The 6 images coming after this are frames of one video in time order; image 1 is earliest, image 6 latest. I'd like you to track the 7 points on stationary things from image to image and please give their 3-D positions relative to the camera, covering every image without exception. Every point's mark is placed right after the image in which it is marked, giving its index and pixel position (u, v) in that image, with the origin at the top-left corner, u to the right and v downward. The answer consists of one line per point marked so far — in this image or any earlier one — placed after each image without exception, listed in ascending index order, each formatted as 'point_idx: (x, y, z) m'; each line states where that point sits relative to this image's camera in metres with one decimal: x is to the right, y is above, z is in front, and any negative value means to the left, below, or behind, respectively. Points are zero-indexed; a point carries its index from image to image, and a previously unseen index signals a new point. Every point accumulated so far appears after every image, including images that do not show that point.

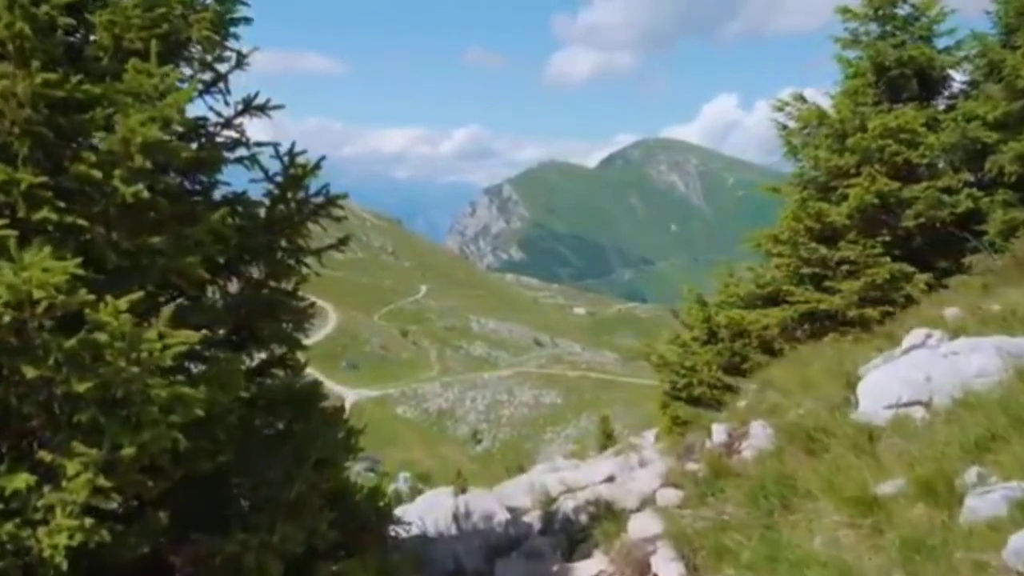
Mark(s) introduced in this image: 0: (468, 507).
0: (-0.6, -2.9, +12.4) m
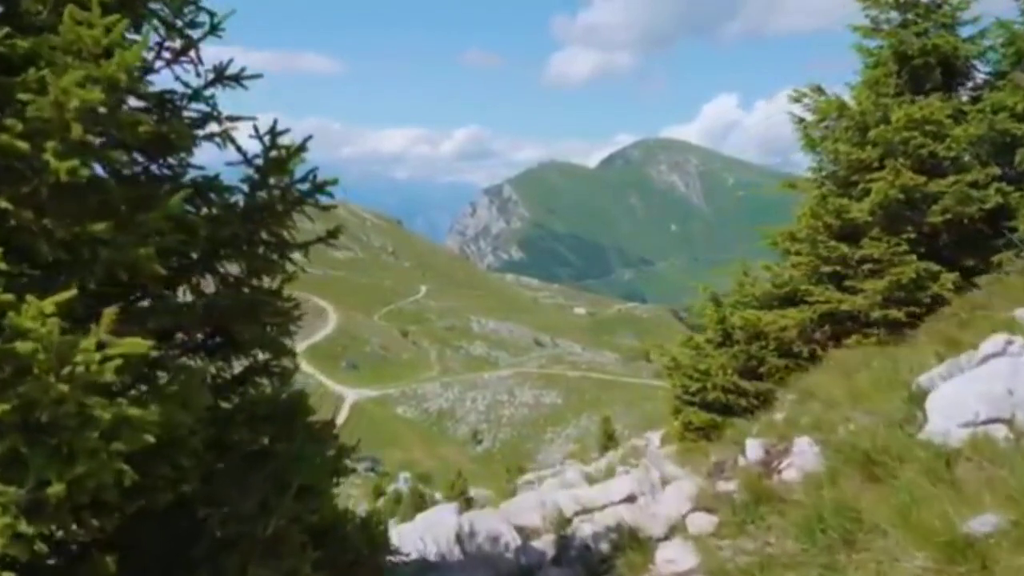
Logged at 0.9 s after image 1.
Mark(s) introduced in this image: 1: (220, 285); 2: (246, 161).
0: (-0.5, -2.8, +11.3) m
1: (-2.8, 0.0, +9.0) m
2: (-2.5, +1.2, +9.0) m
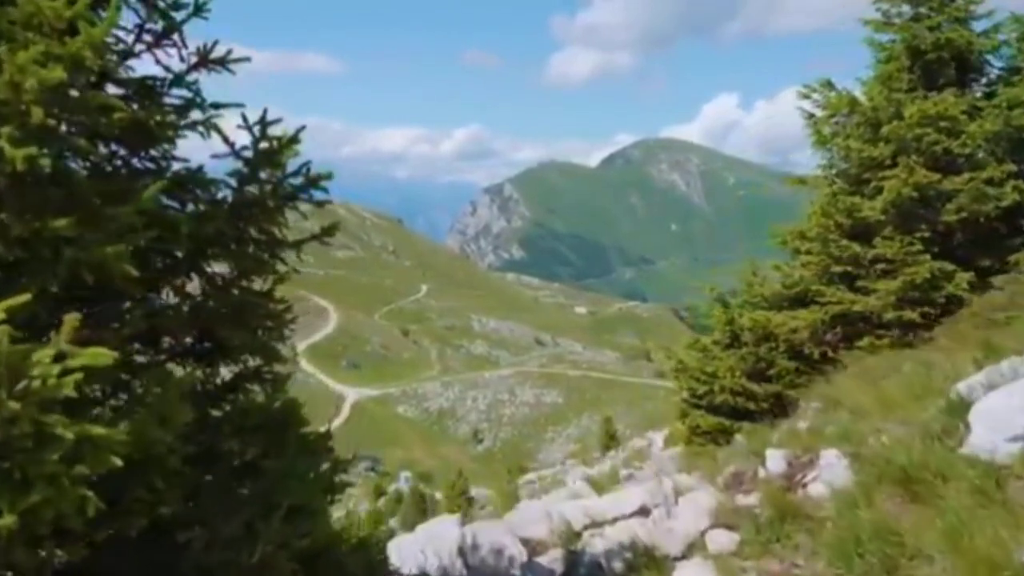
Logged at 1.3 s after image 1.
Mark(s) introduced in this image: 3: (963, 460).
0: (-0.4, -2.9, +10.8) m
1: (-2.7, 0.0, +8.5) m
2: (-2.5, +1.2, +8.5) m
3: (+3.9, -1.5, +8.3) m
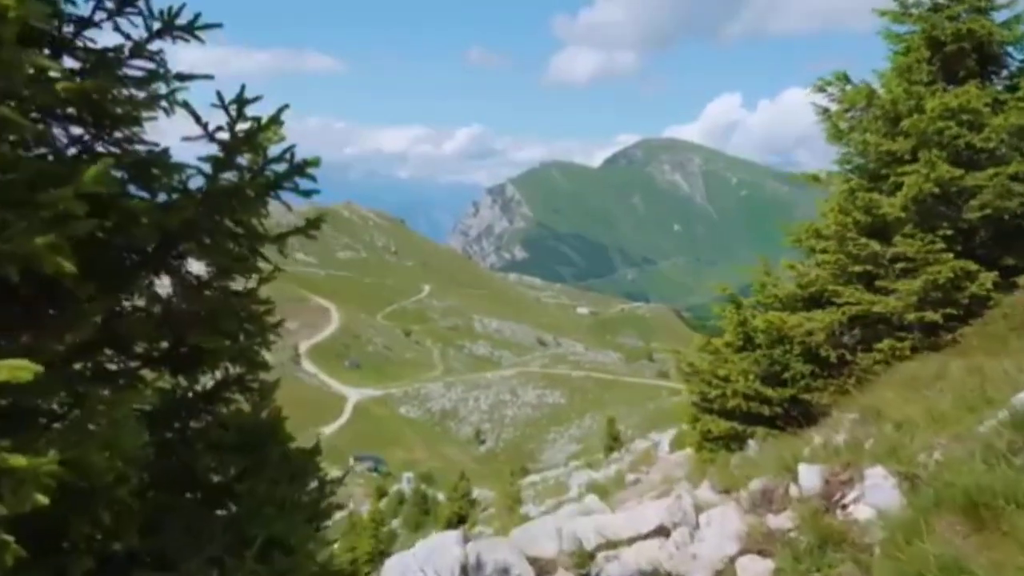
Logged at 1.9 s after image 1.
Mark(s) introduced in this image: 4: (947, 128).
0: (-0.3, -2.9, +10.0) m
1: (-2.6, 0.0, +7.7) m
2: (-2.4, +1.2, +7.7) m
3: (+4.0, -1.5, +7.5) m
4: (+9.1, +3.4, +20.0) m
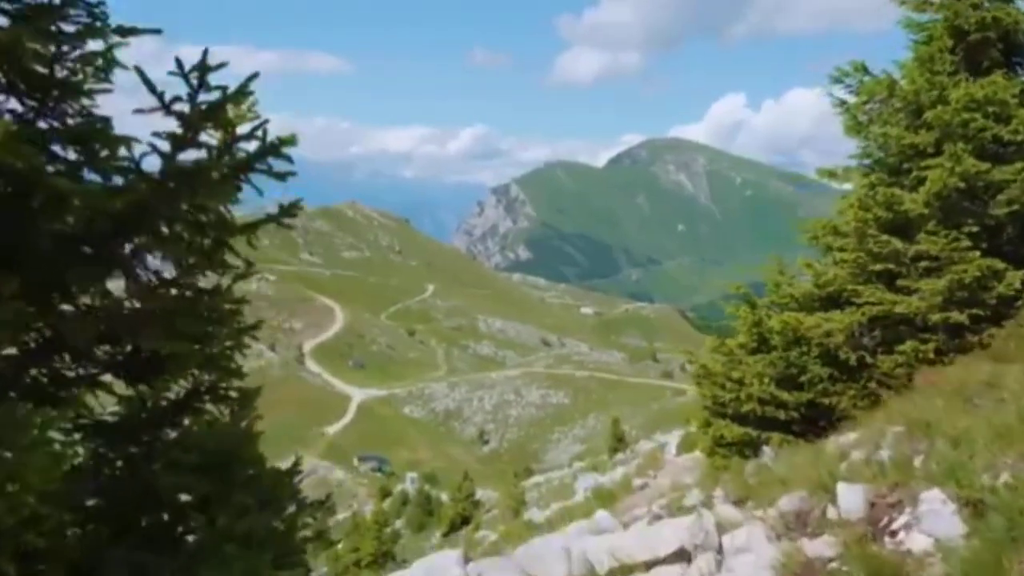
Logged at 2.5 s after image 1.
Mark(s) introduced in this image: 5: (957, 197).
0: (-0.3, -2.8, +9.1) m
1: (-2.6, 0.0, +6.8) m
2: (-2.4, +1.2, +6.8) m
3: (+4.0, -1.5, +6.6) m
4: (+9.2, +3.4, +19.1) m
5: (+8.9, +1.8, +19.1) m
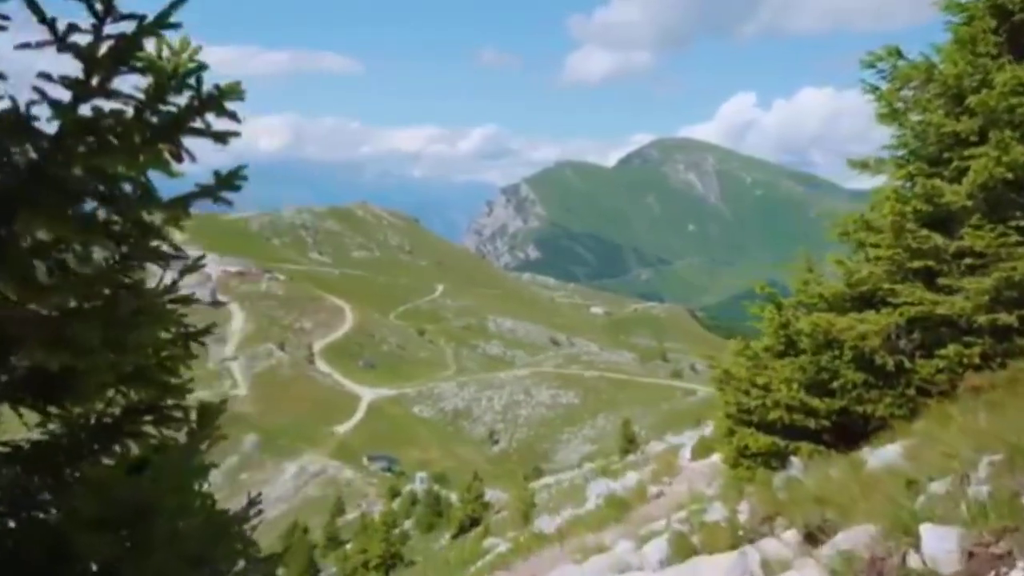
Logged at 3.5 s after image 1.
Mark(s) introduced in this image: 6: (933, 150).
0: (-0.2, -2.8, +7.8) m
1: (-2.6, +0.1, +5.5) m
2: (-2.3, +1.2, +5.5) m
3: (+4.0, -1.5, +5.2) m
4: (+9.4, +3.4, +17.7) m
5: (+9.1, +1.9, +17.7) m
6: (+8.5, +2.8, +19.2) m
